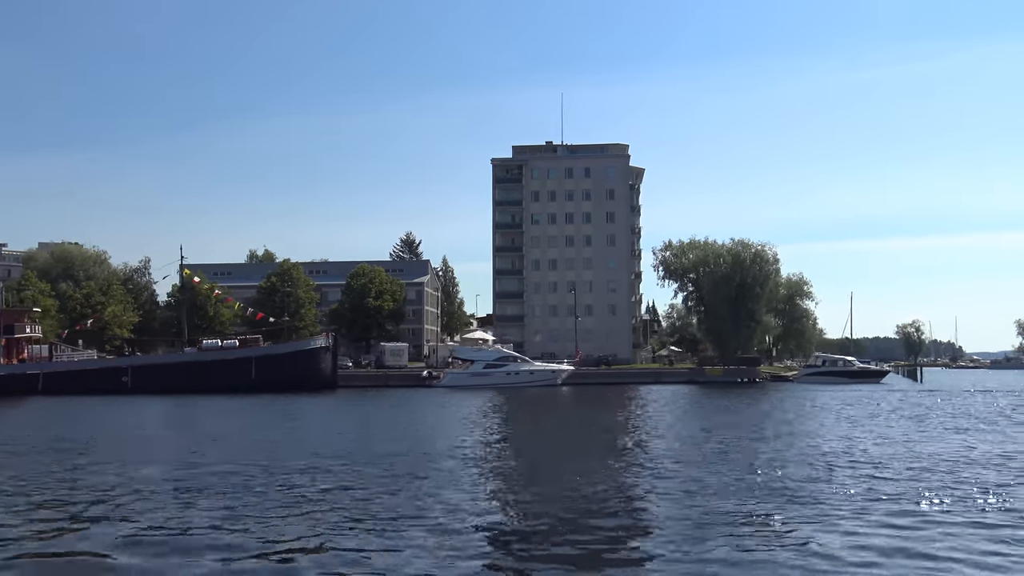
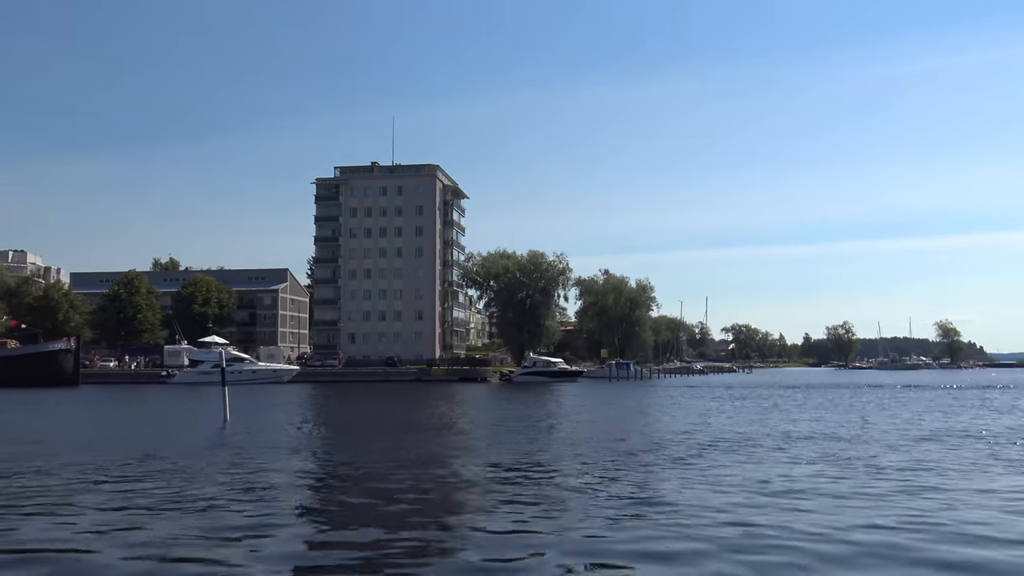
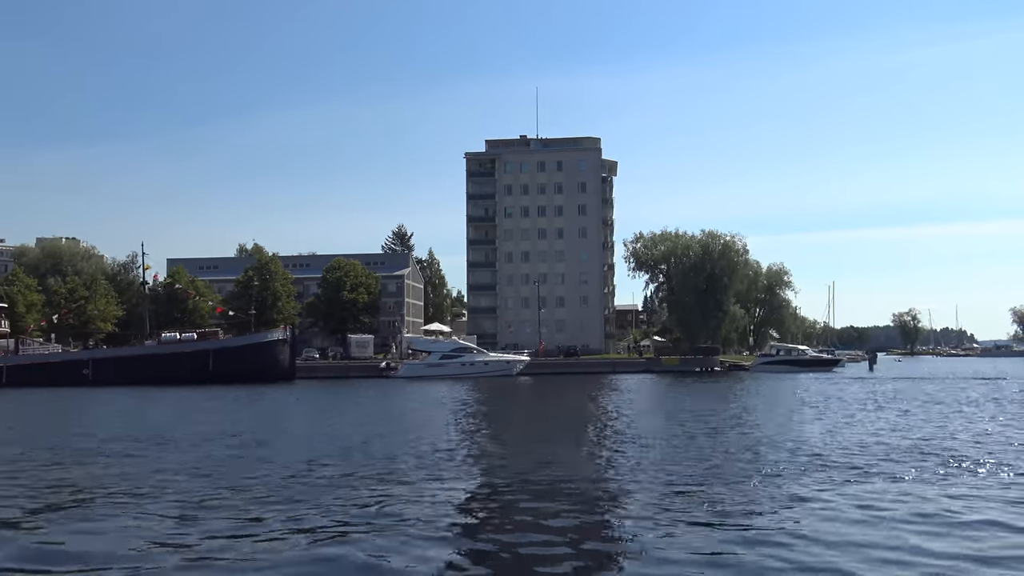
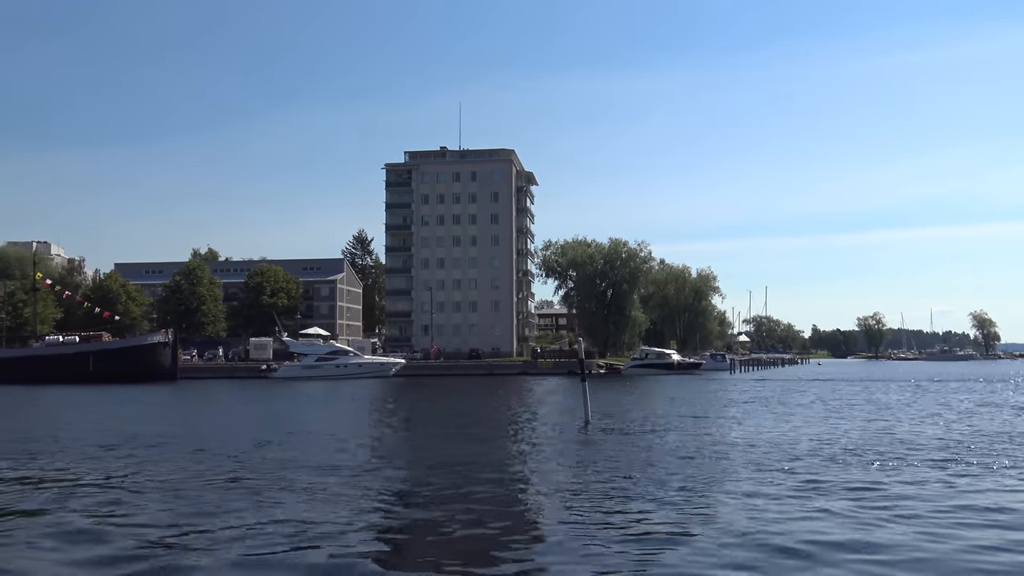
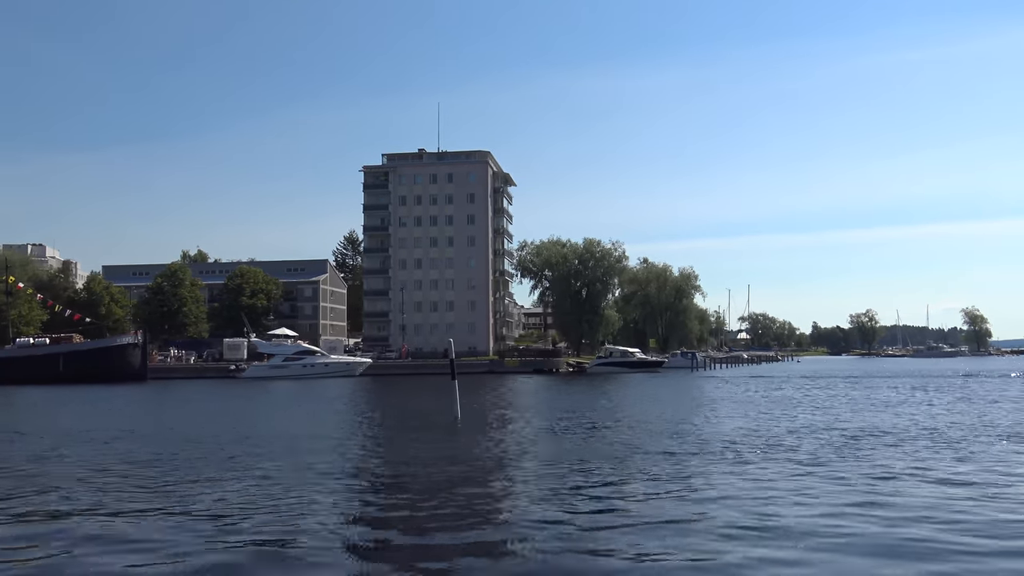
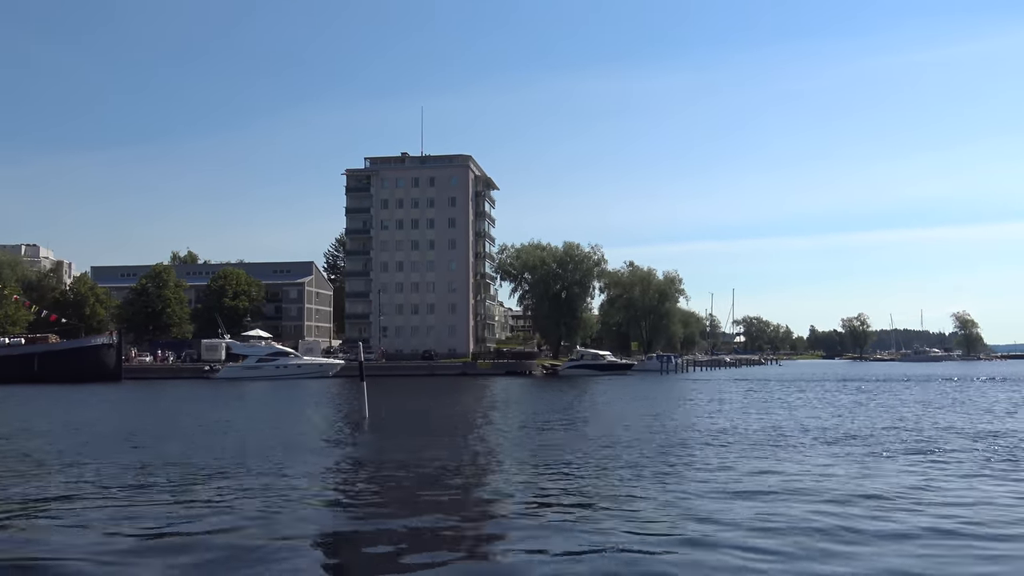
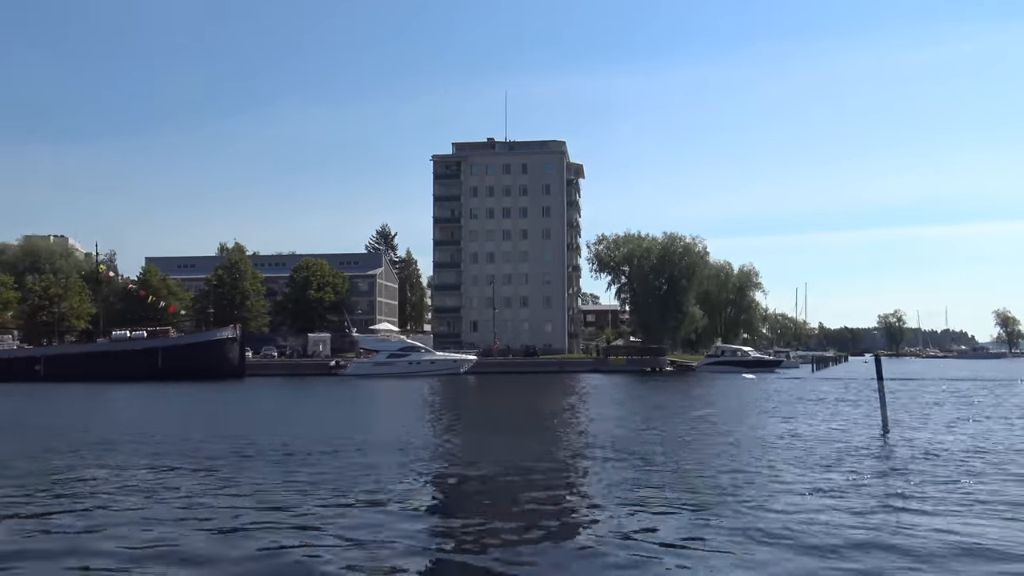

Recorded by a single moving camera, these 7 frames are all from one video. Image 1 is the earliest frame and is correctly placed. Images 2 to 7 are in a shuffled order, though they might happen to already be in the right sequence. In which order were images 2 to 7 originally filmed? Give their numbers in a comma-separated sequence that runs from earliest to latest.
3, 7, 4, 5, 6, 2
